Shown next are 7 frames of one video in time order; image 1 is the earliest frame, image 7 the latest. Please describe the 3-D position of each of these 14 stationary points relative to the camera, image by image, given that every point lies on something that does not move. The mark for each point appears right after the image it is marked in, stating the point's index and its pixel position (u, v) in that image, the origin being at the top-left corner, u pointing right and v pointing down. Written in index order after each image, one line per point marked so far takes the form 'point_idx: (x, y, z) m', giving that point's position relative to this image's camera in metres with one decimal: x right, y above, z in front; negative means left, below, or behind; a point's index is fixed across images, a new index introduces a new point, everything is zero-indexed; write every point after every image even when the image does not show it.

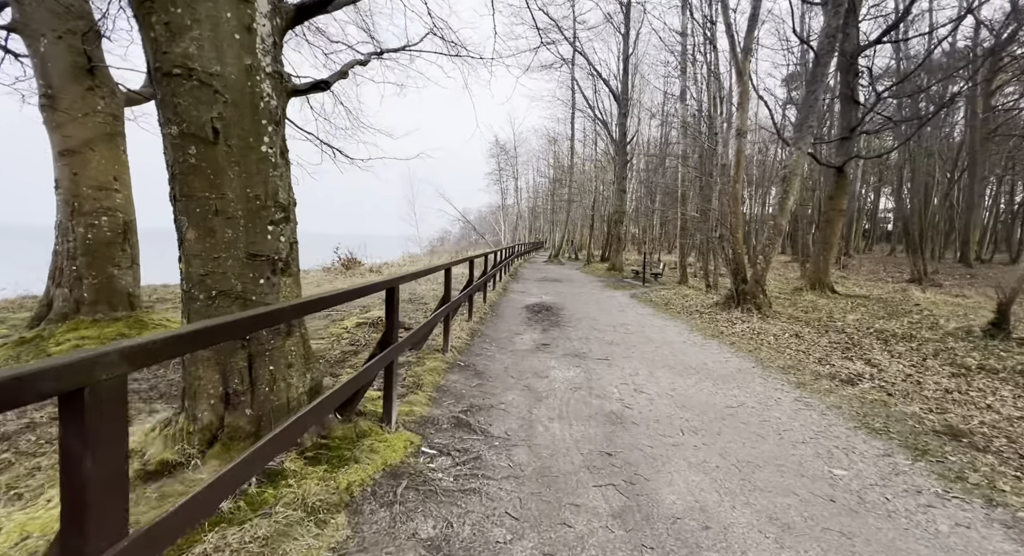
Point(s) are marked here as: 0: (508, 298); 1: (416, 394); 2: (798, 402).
0: (-0.1, -0.6, +11.4) m
1: (-0.9, -1.1, +3.9) m
2: (+2.7, -1.2, +4.0) m
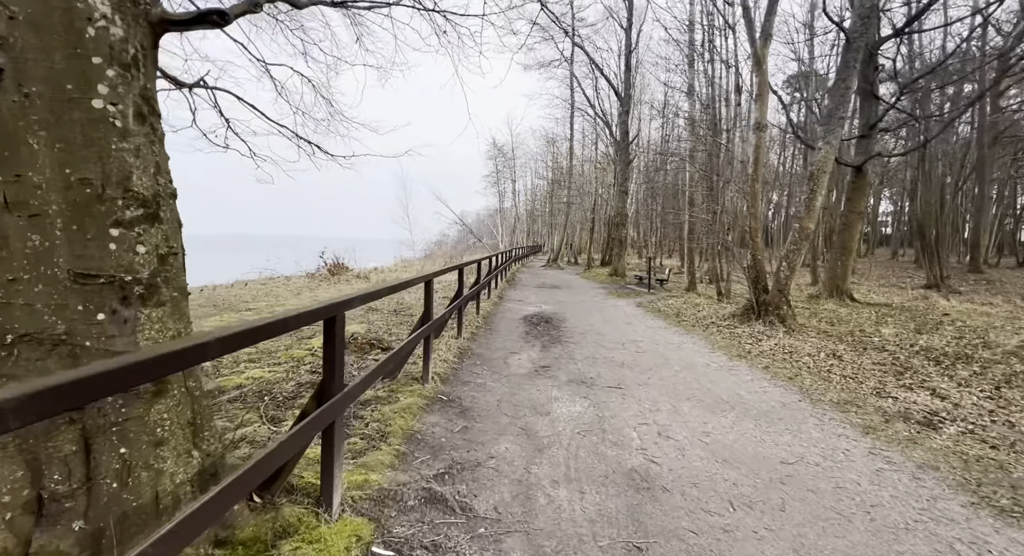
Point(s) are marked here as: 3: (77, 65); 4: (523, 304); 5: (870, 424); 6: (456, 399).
0: (-0.2, -0.8, +10.5) m
1: (-0.9, -1.2, +3.0) m
2: (+2.6, -1.3, +3.1) m
3: (-1.5, +0.7, +1.4) m
4: (+0.3, -0.7, +11.5) m
5: (+3.0, -1.2, +3.5) m
6: (-0.6, -1.2, +4.2) m
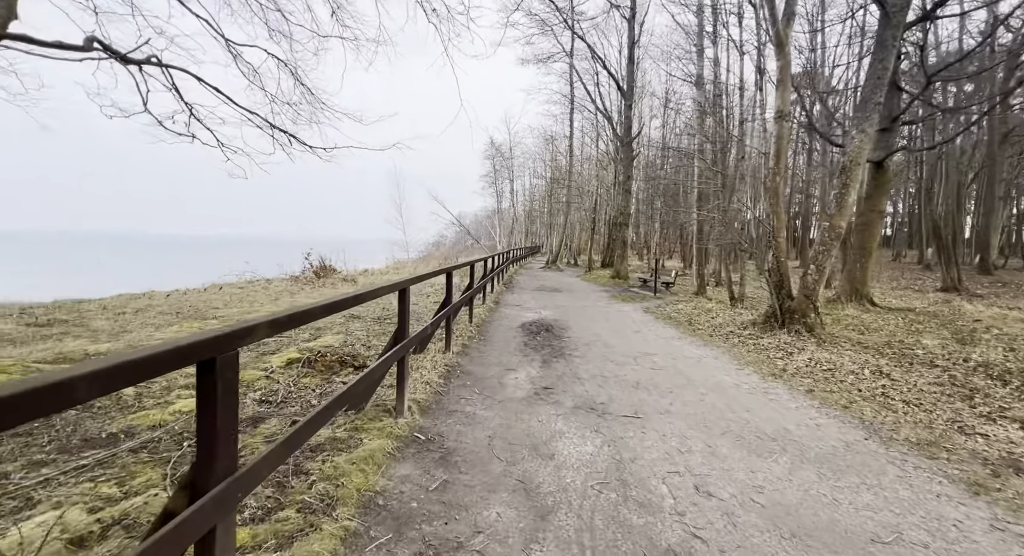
0: (-0.3, -0.8, +9.6) m
1: (-1.0, -1.3, +2.1) m
2: (+2.6, -1.4, +2.2) m
3: (-1.5, +0.7, +0.6) m
4: (+0.2, -0.8, +10.7) m
5: (+3.0, -1.3, +2.7) m
6: (-0.6, -1.3, +3.4) m
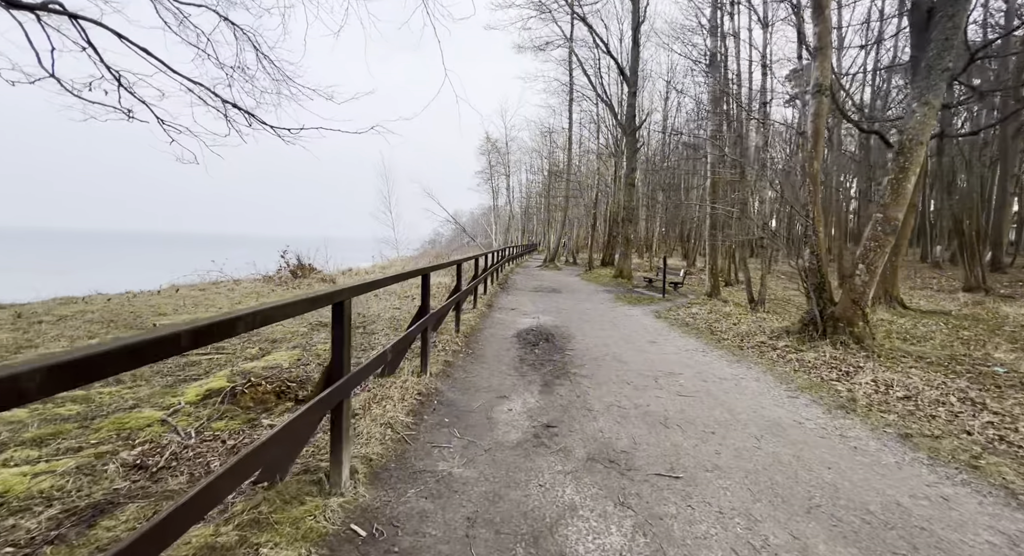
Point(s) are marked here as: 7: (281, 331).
0: (-0.4, -0.9, +8.5) m
1: (-1.0, -1.3, +1.0) m
2: (+2.5, -1.4, +1.1) m
3: (-1.5, +0.6, -0.6) m
4: (+0.1, -0.8, +9.5) m
5: (+2.9, -1.3, +1.6) m
6: (-0.7, -1.3, +2.2) m
7: (-3.5, -0.8, +6.4) m
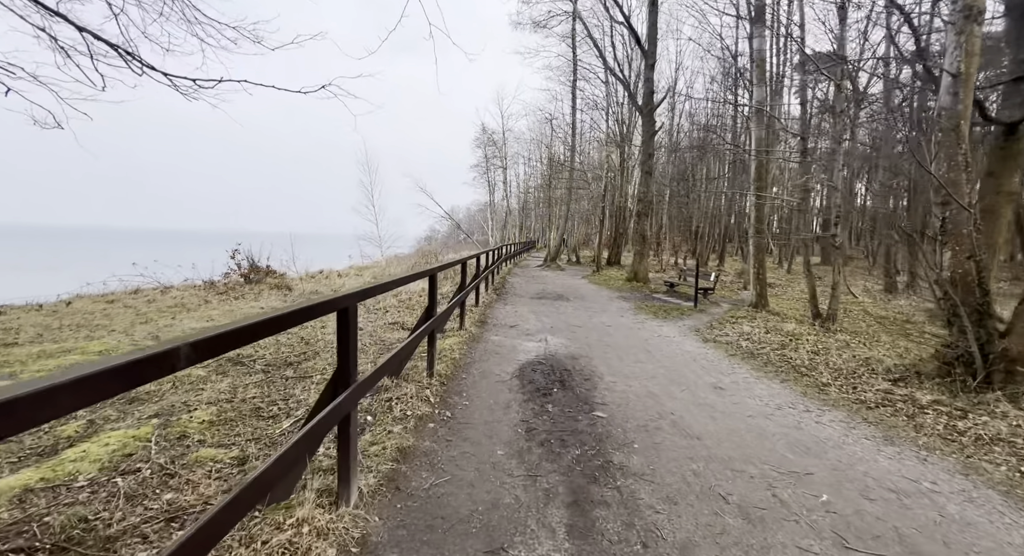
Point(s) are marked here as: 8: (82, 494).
0: (-0.4, -1.0, +6.2) m
1: (-1.0, -1.5, -1.3) m
2: (+2.6, -1.6, -1.1) m
3: (-1.5, +0.4, -2.8) m
4: (+0.1, -1.0, +7.3) m
5: (+2.9, -1.5, -0.6) m
6: (-0.6, -1.5, 0.0) m
7: (-3.5, -1.0, +4.2) m
8: (-2.4, -1.2, +2.4) m
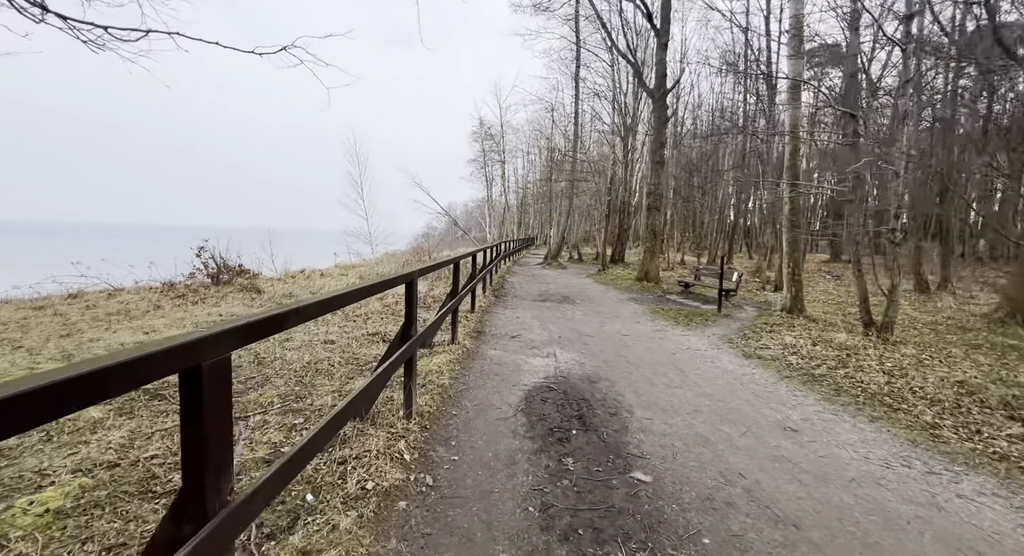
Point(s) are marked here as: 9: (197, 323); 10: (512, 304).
0: (-0.4, -1.1, +5.1) m
1: (-0.9, -1.6, -2.4) m
2: (+2.6, -1.7, -2.3) m
3: (-1.4, +0.3, -4.0) m
4: (+0.1, -1.0, +6.1) m
5: (+3.0, -1.6, -1.8) m
6: (-0.6, -1.6, -1.2) m
7: (-3.4, -1.0, +3.0) m
8: (-2.3, -1.2, +1.2) m
9: (-4.8, -0.7, +6.5) m
10: (0.0, -0.6, +9.9) m
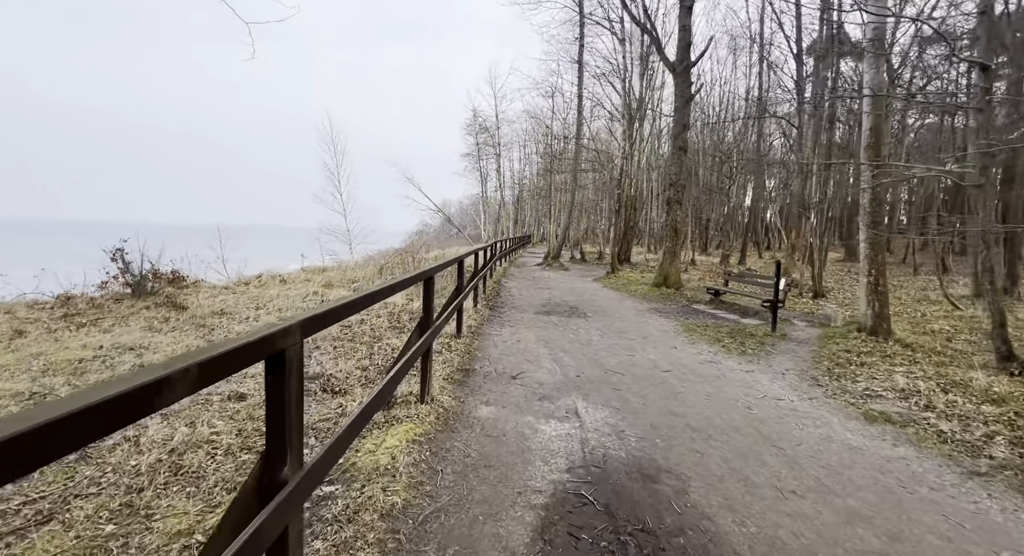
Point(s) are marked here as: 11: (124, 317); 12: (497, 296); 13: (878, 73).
0: (-0.3, -1.3, +3.1) m
1: (-0.8, -1.9, -4.4) m
2: (+2.7, -2.0, -4.2) m
3: (-1.3, 0.0, -6.0) m
4: (+0.1, -1.2, +4.1) m
5: (+3.1, -1.9, -3.7) m
6: (-0.5, -1.9, -3.2) m
7: (-3.4, -1.3, +1.0) m
8: (-2.3, -1.5, -0.8) m
9: (-4.8, -0.9, +4.4) m
10: (0.0, -0.7, +8.0) m
11: (-5.7, -0.6, +6.3) m
12: (-0.4, -0.4, +10.3) m
13: (+5.7, +3.3, +6.7) m
